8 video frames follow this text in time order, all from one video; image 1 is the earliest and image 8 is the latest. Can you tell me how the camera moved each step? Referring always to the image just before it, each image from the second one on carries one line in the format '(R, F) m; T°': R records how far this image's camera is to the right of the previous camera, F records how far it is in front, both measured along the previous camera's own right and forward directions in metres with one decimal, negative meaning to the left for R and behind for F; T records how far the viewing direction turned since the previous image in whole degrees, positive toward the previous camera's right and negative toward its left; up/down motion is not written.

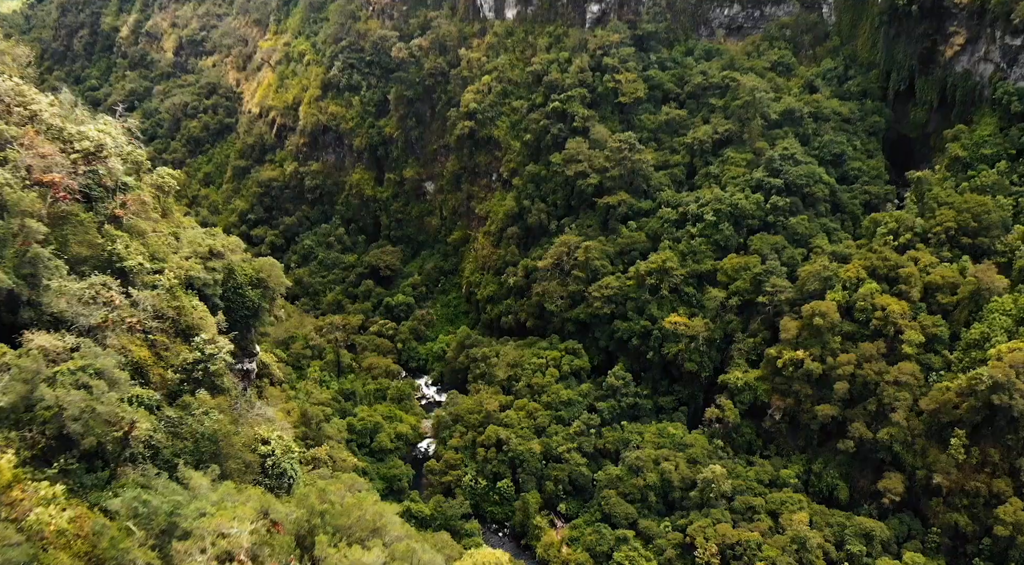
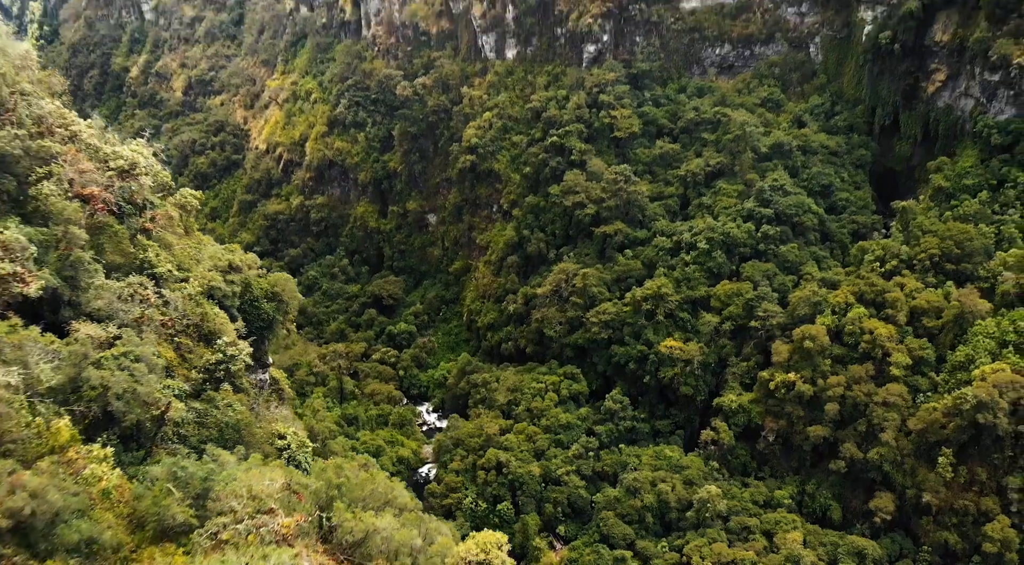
(0.0, -0.9) m; 0°
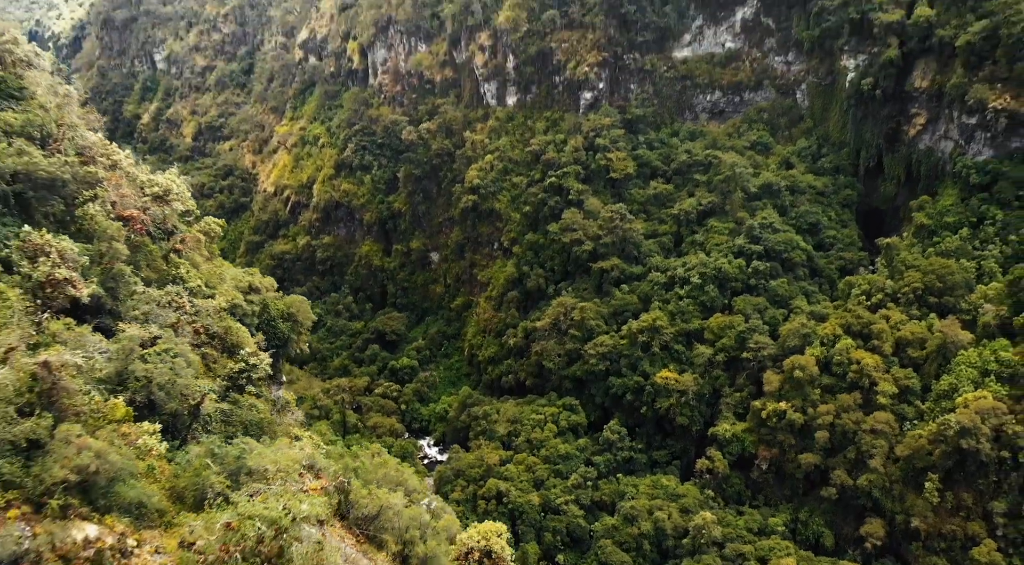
(0.0, -1.1) m; 0°
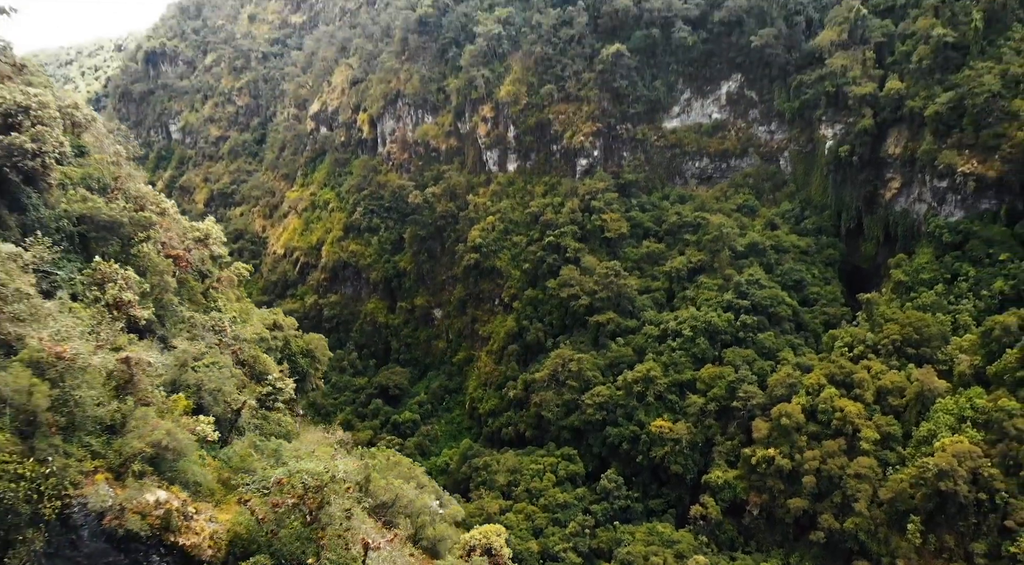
(+0.1, -1.6) m; 0°
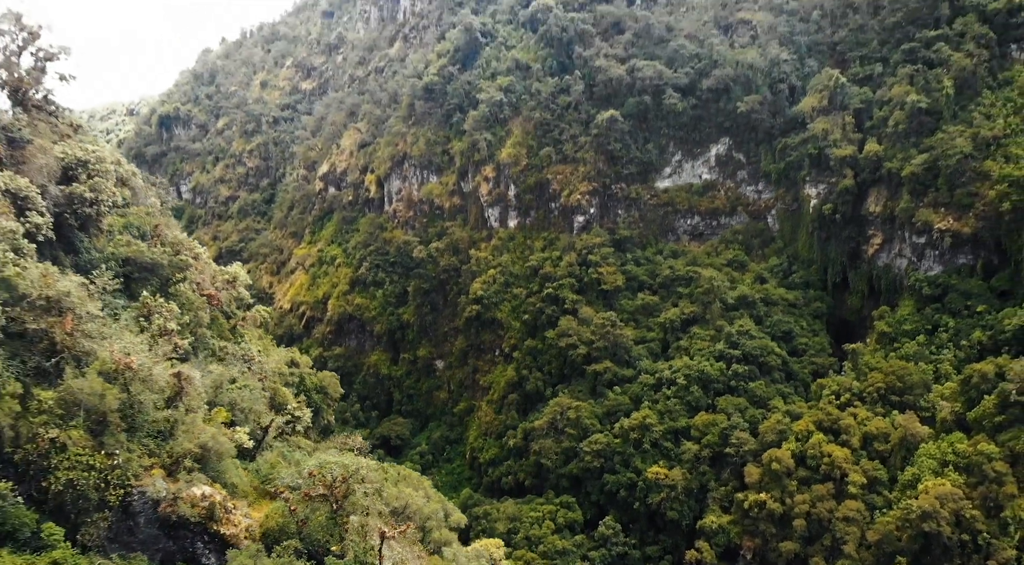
(0.0, -1.5) m; 0°
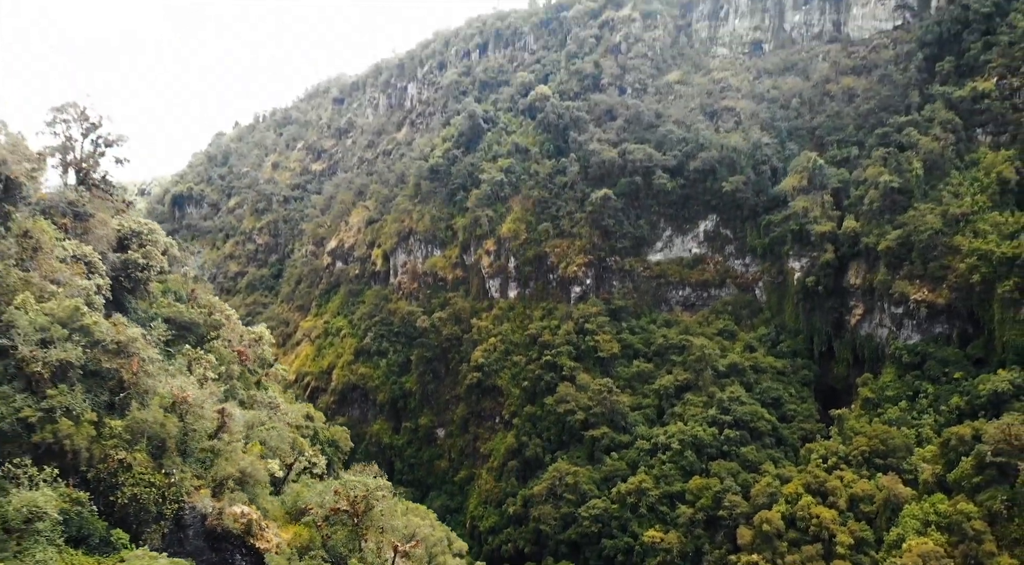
(+0.1, -1.9) m; 0°
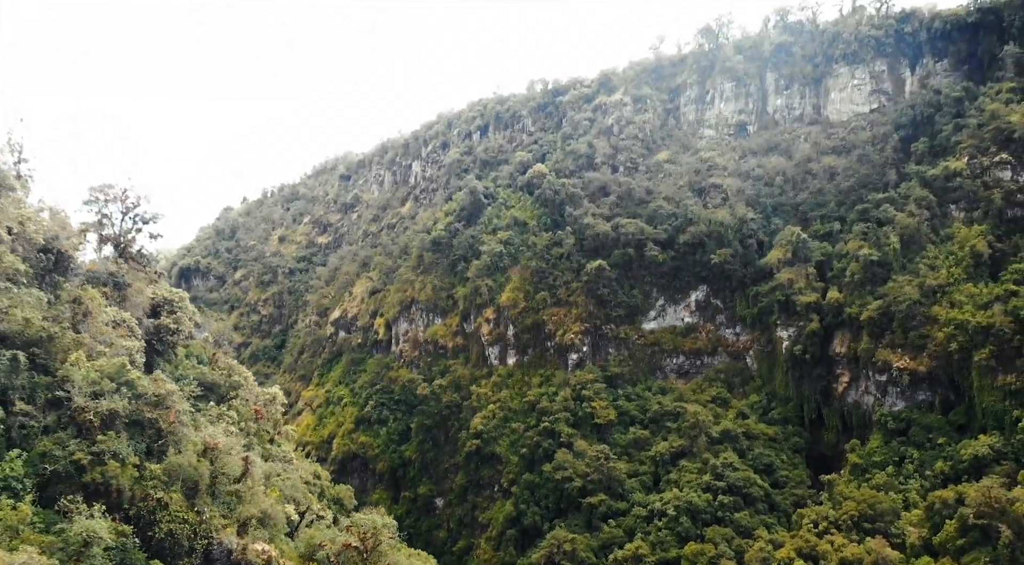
(+0.1, -1.6) m; 0°
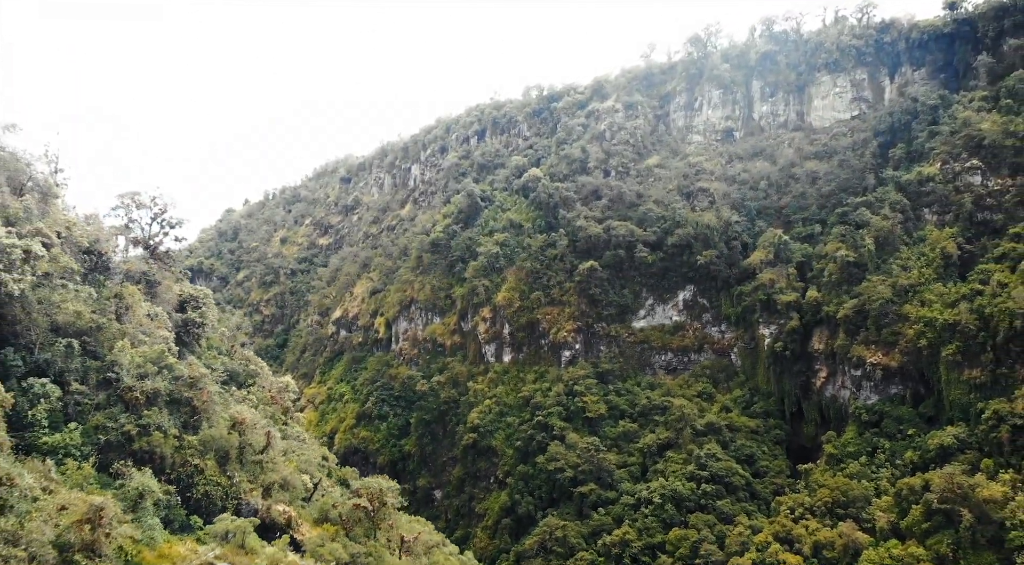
(+0.2, -2.0) m; 0°
